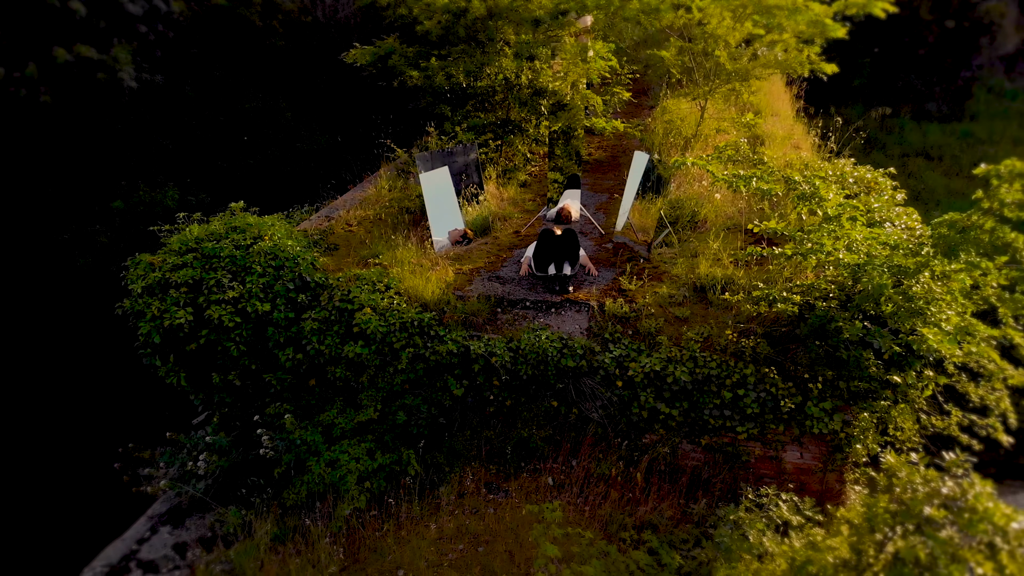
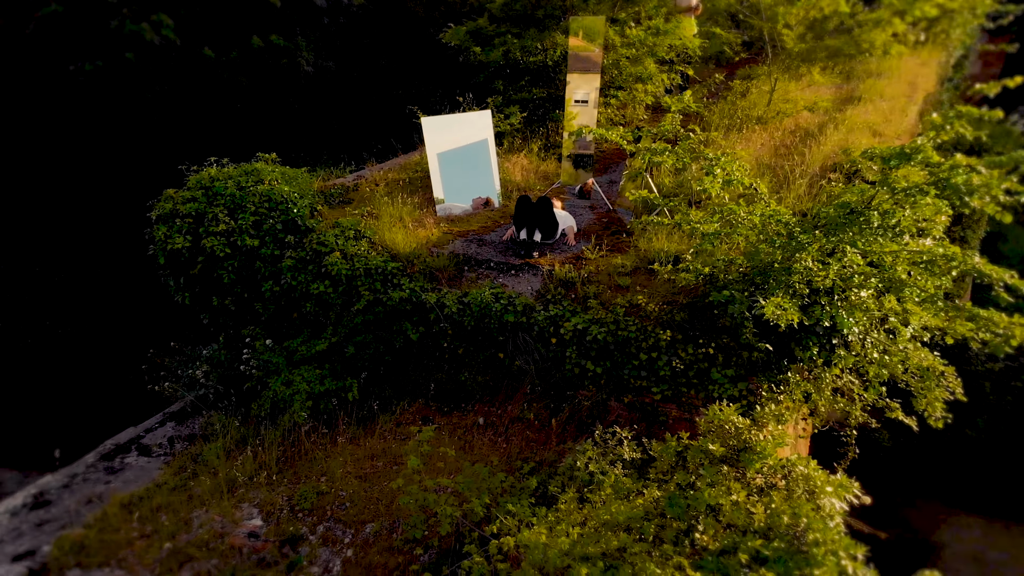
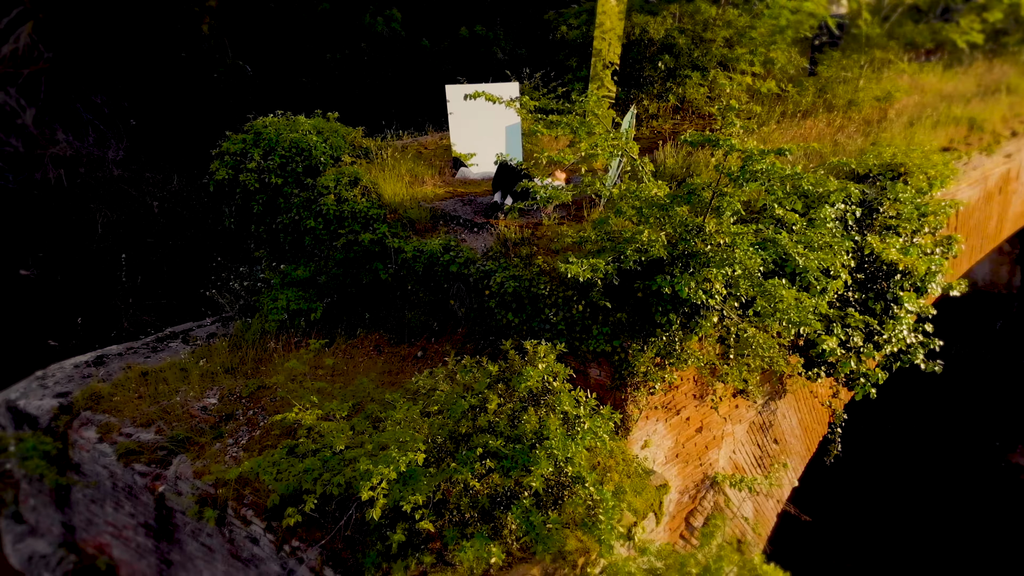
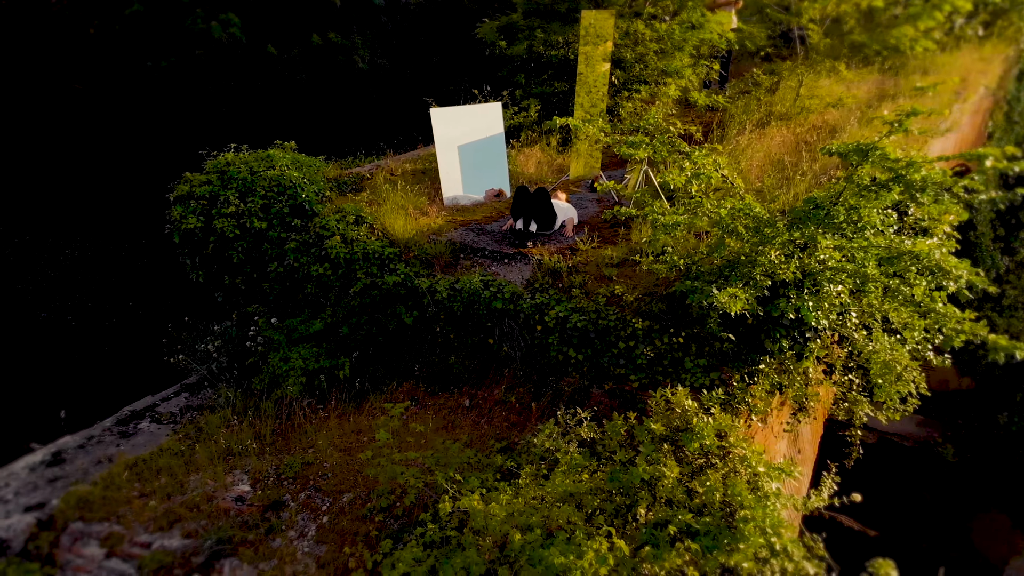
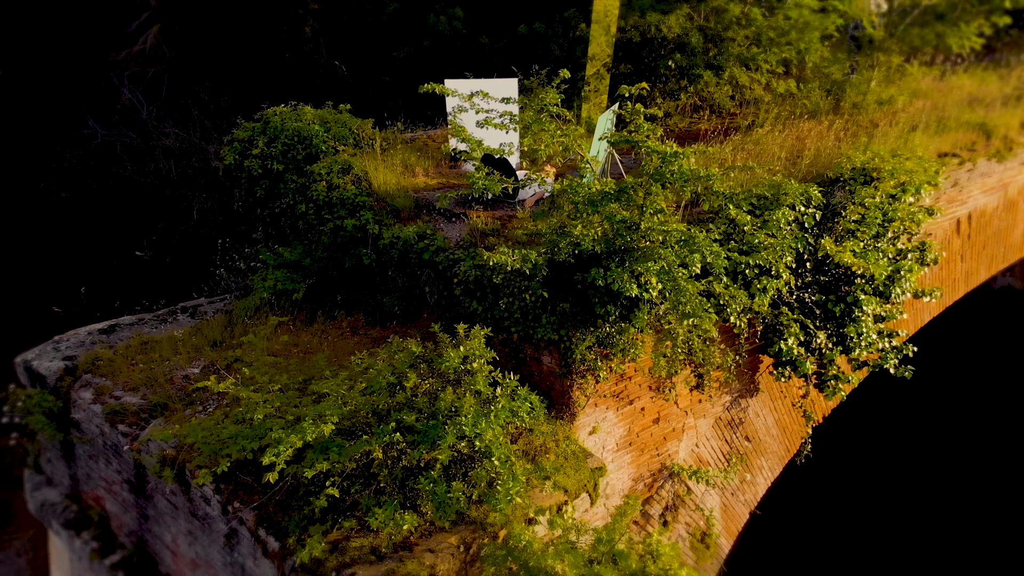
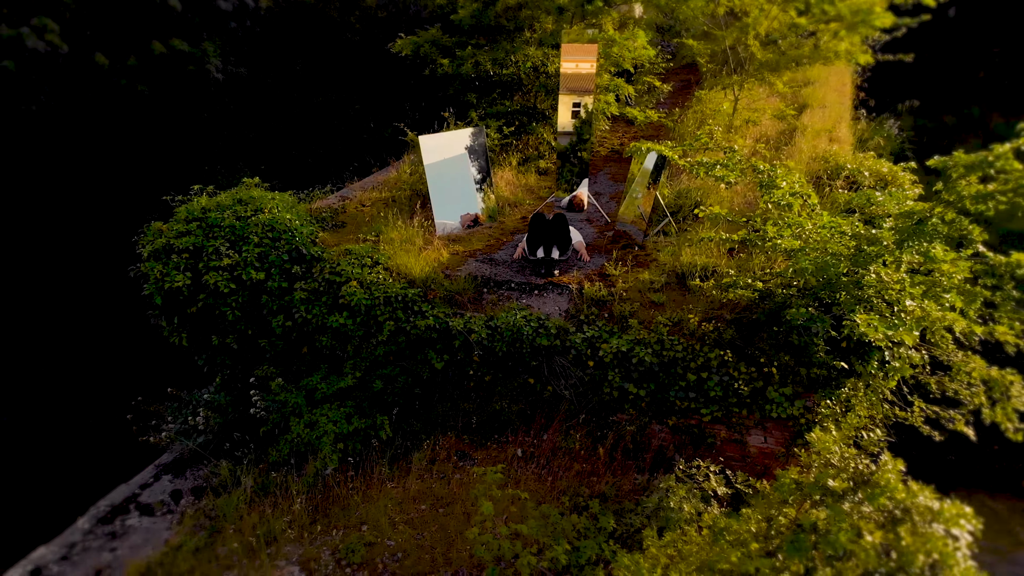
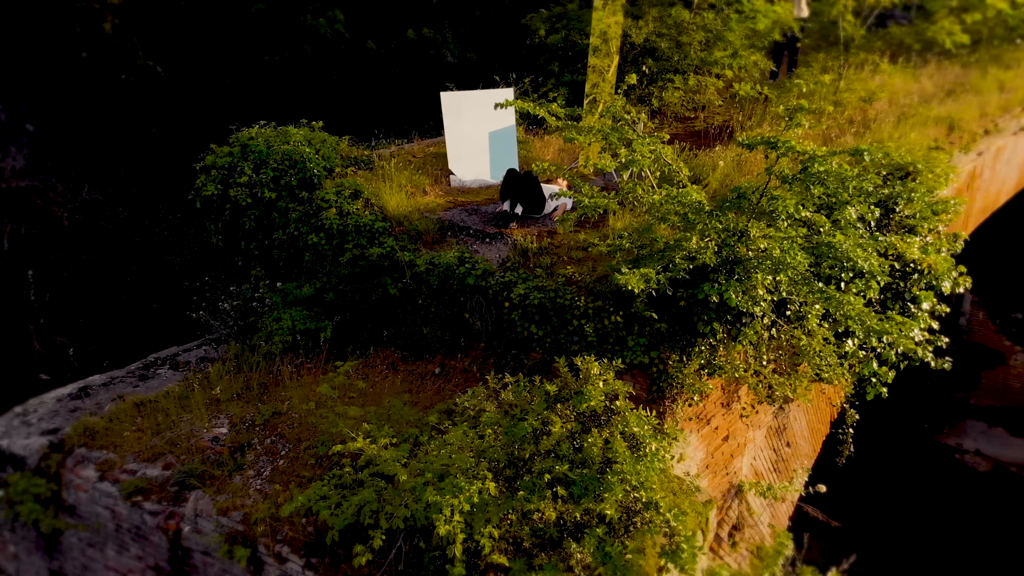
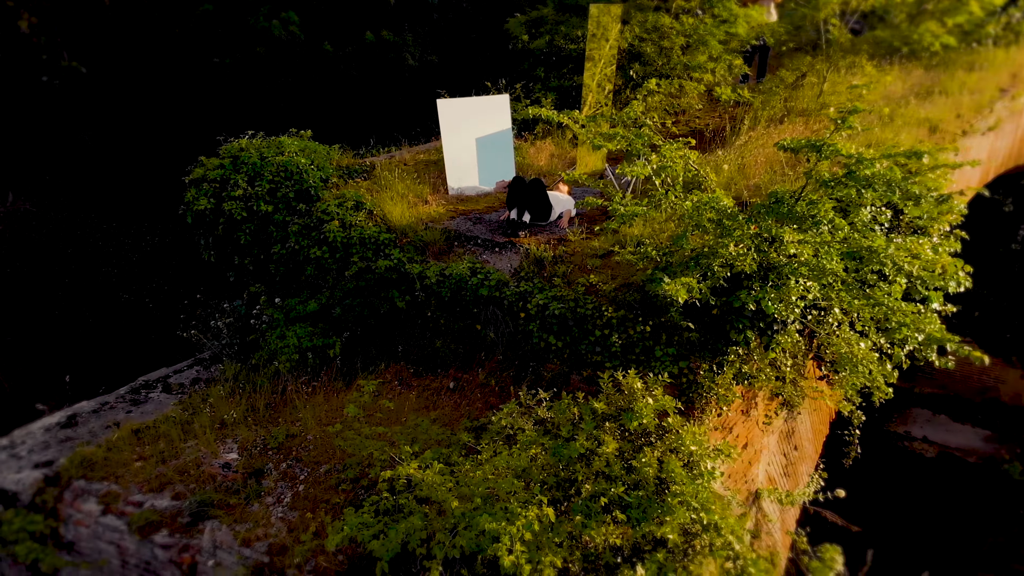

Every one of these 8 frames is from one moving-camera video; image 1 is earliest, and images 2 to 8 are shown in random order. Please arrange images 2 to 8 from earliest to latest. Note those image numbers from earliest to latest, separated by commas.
6, 2, 4, 8, 7, 3, 5
